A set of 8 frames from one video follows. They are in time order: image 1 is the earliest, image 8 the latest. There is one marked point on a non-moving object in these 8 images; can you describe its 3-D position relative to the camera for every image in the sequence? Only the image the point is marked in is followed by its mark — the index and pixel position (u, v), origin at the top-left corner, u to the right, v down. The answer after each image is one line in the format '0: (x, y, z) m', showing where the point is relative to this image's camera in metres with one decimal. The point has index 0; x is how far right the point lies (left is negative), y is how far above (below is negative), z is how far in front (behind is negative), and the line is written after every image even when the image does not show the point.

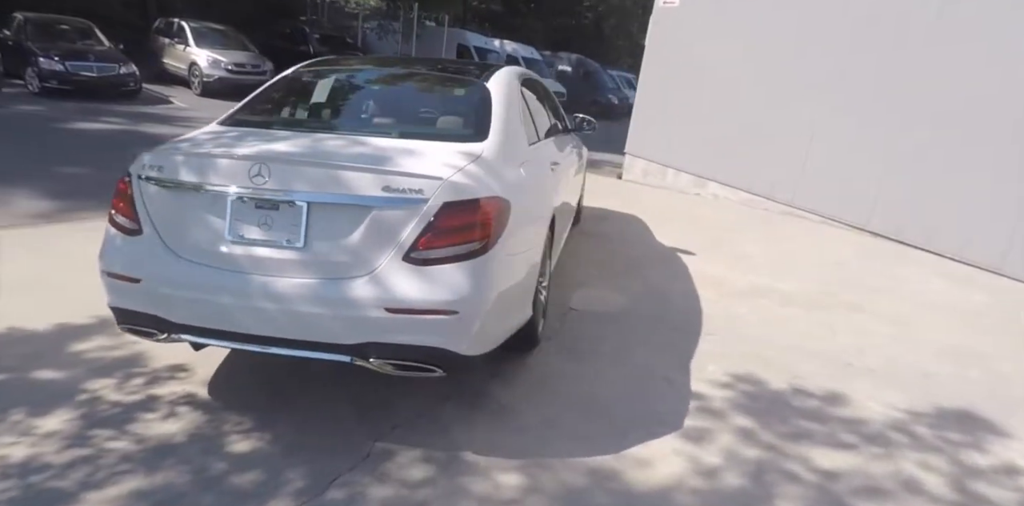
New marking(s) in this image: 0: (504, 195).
0: (0.0, +0.3, +2.8) m
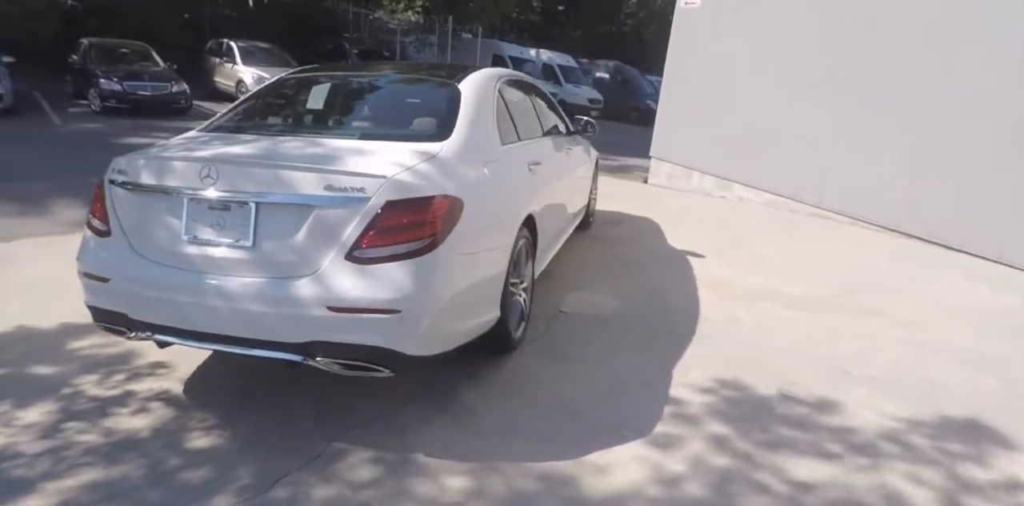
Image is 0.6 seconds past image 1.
0: (-0.2, +0.3, +2.8) m
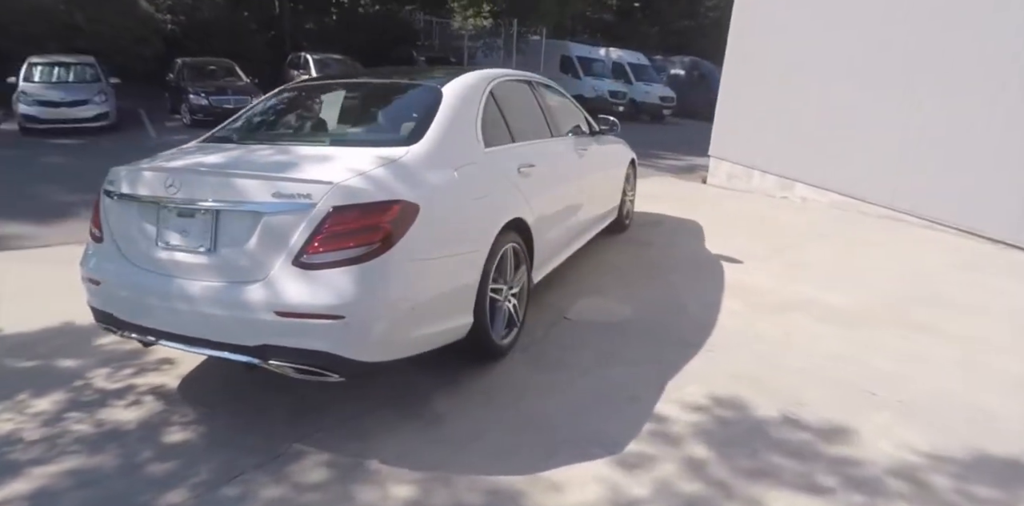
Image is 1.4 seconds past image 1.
0: (-0.4, +0.2, +2.8) m
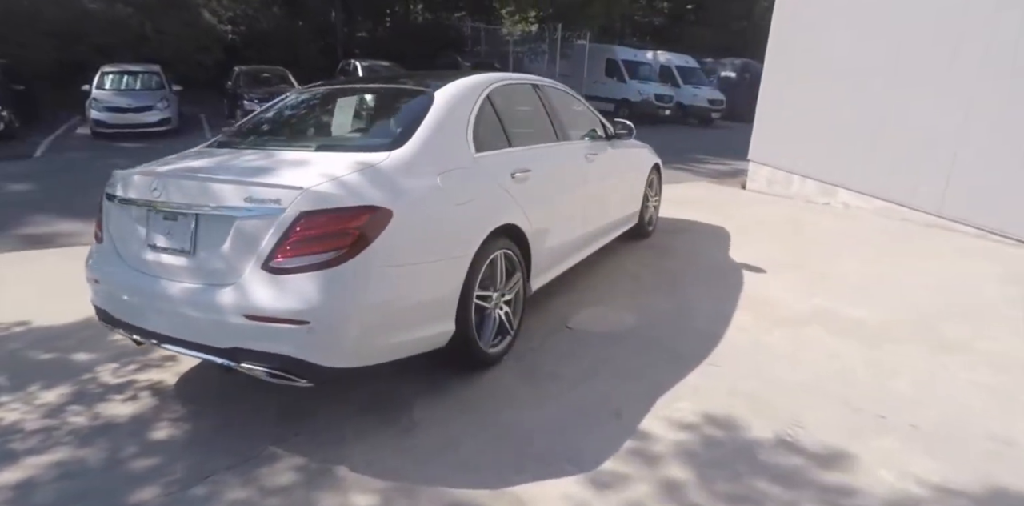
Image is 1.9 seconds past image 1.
0: (-0.5, +0.2, +2.8) m
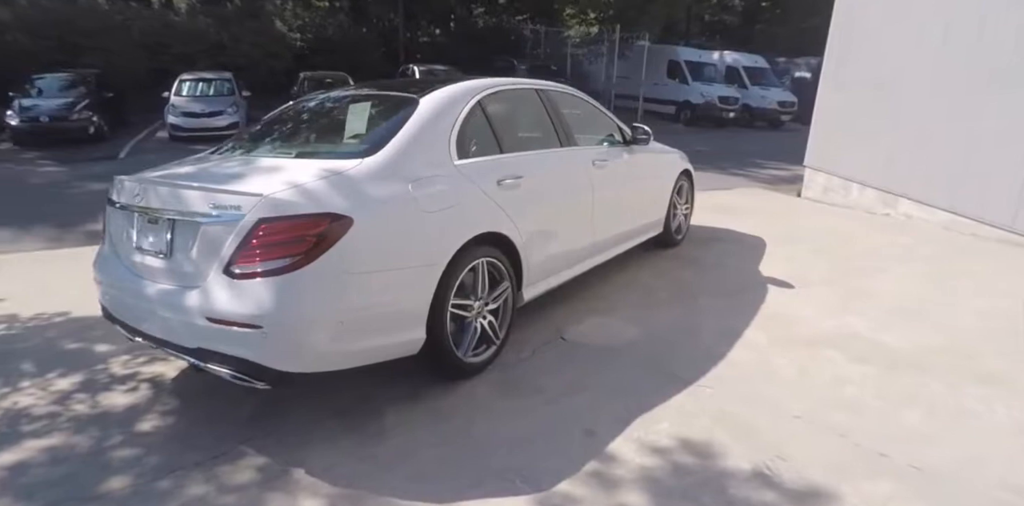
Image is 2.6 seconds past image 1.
0: (-0.7, +0.2, +2.8) m
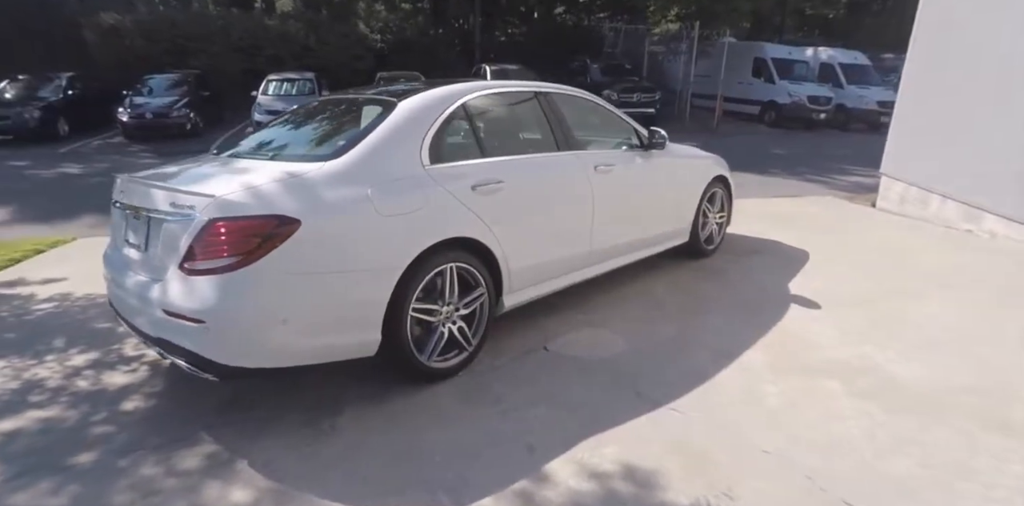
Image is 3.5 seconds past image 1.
0: (-0.9, +0.2, +2.8) m
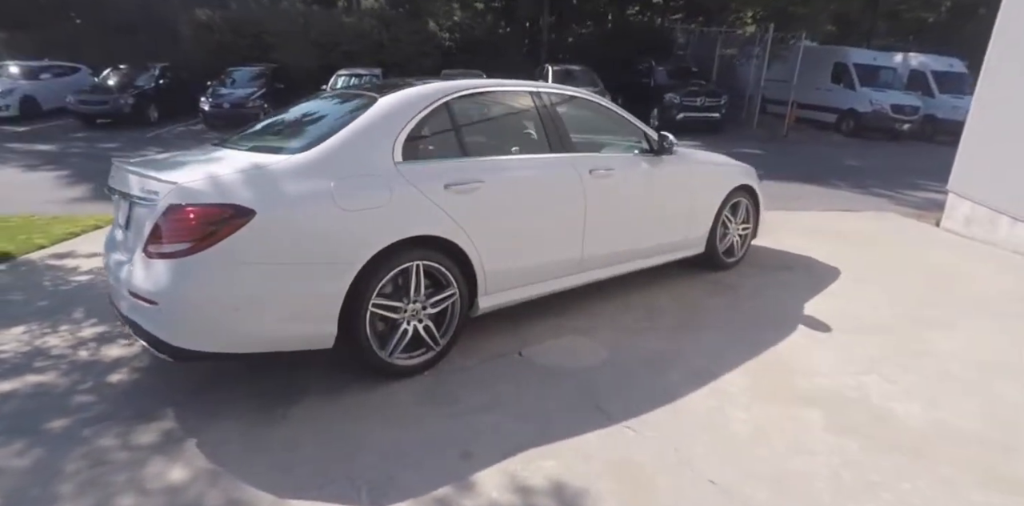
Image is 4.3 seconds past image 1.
0: (-1.1, +0.2, +2.9) m
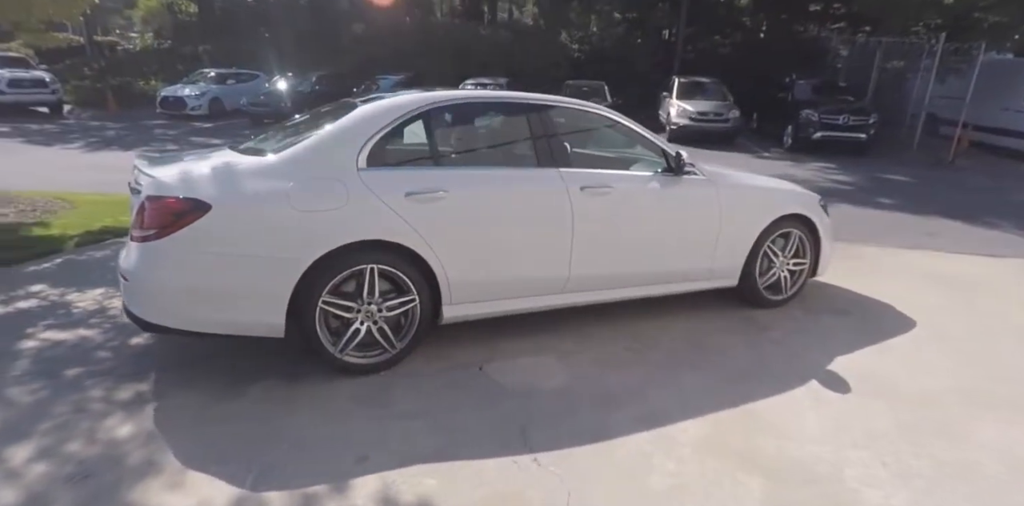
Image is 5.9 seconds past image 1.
0: (-1.4, +0.3, +3.1) m
